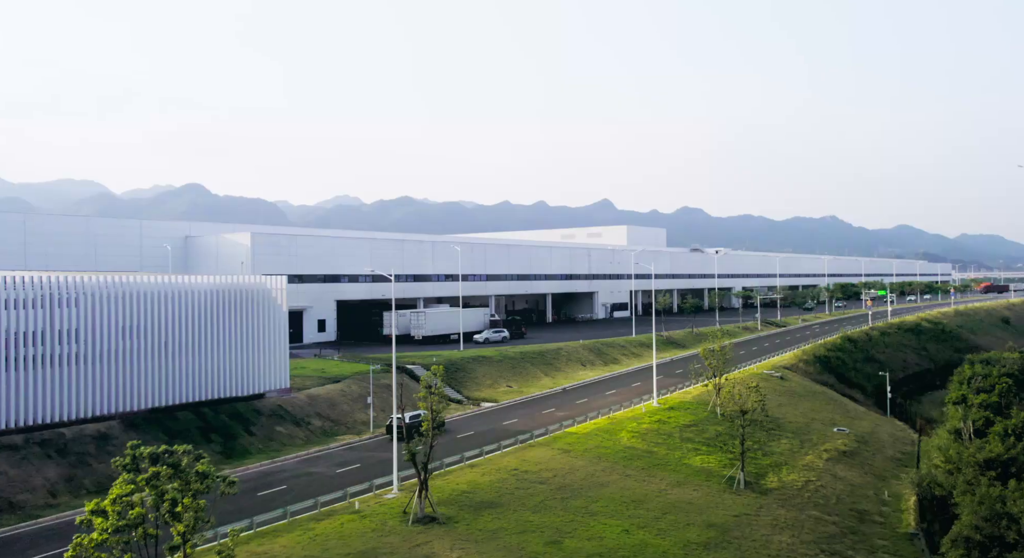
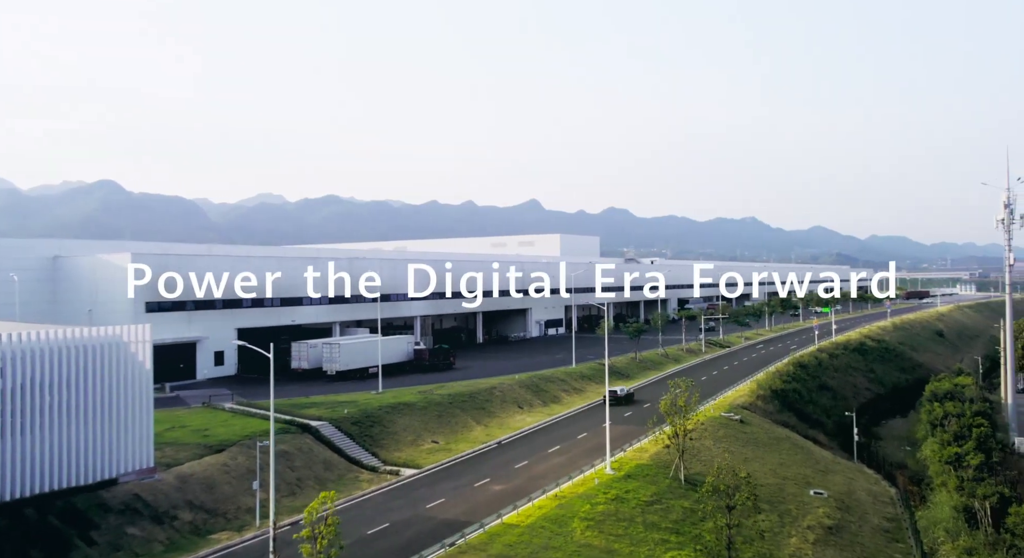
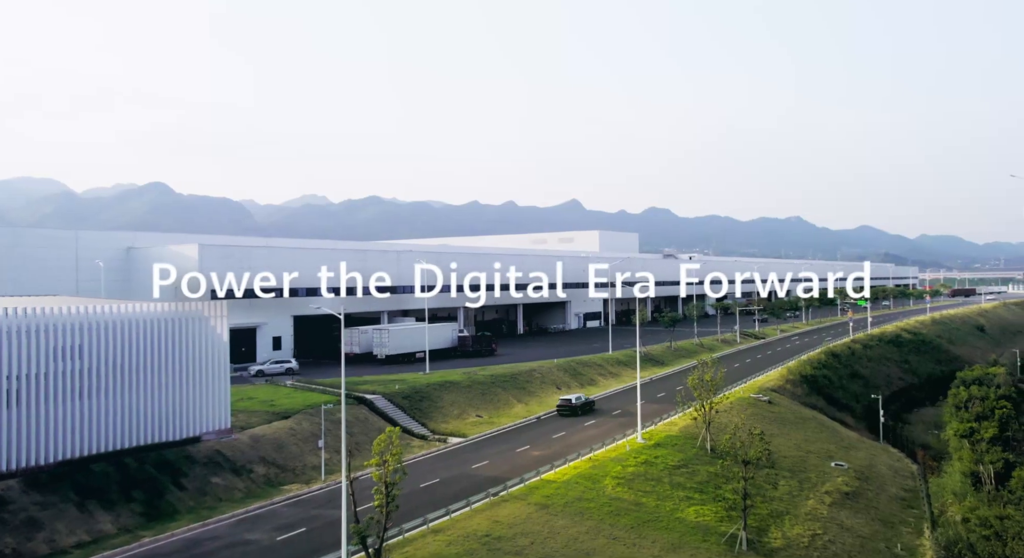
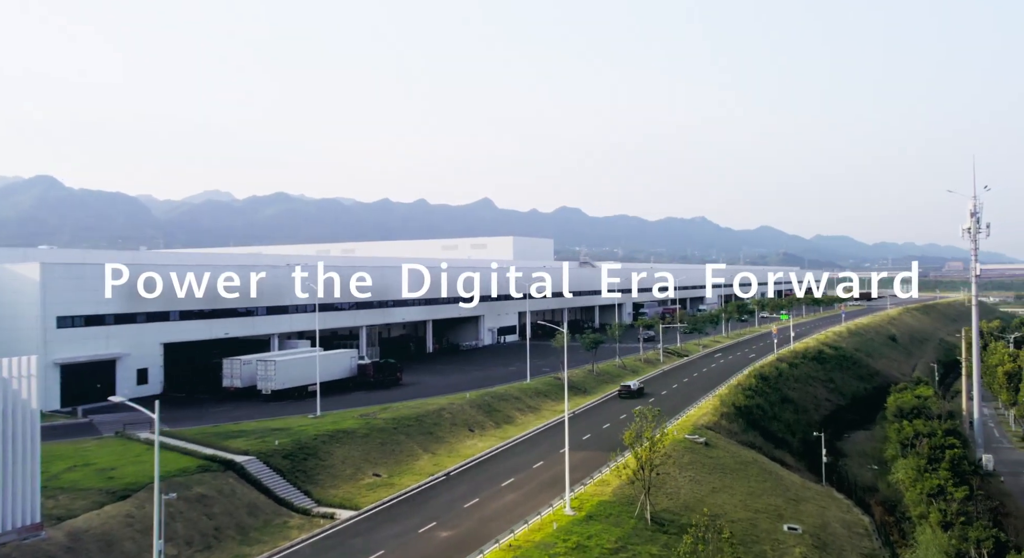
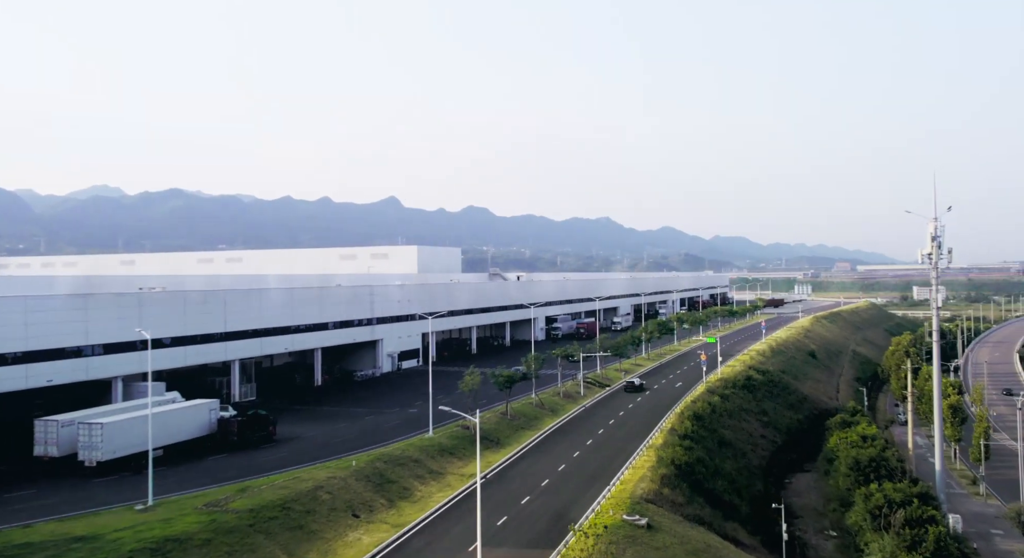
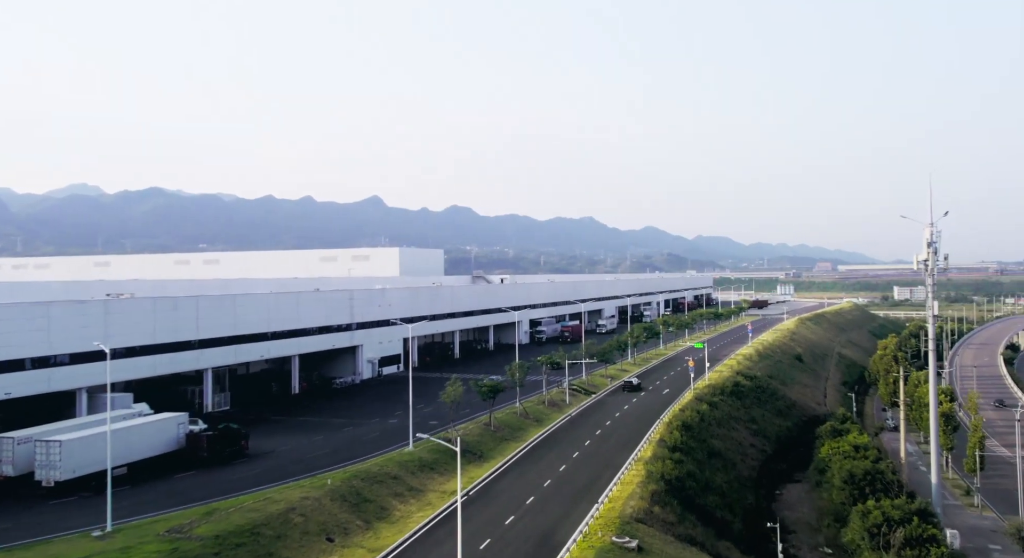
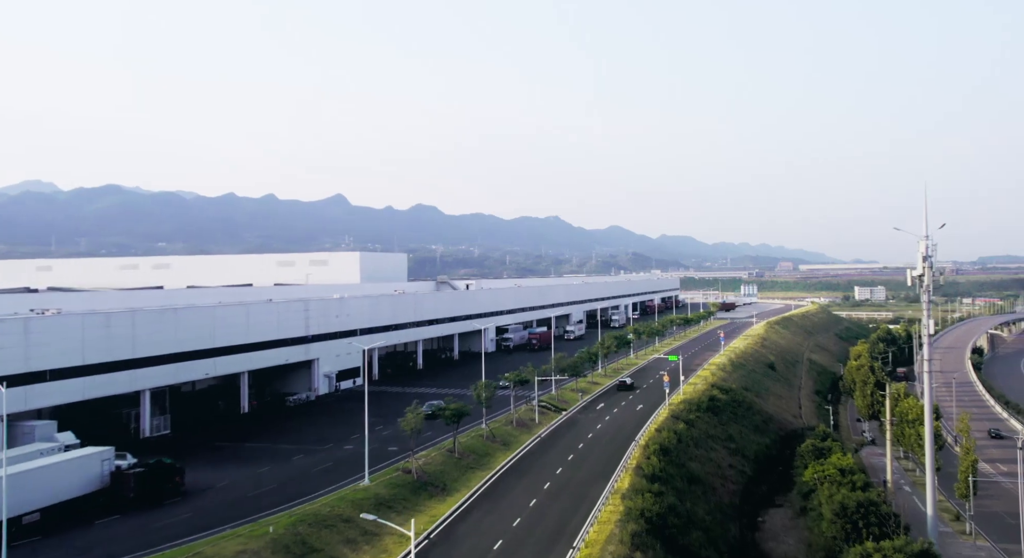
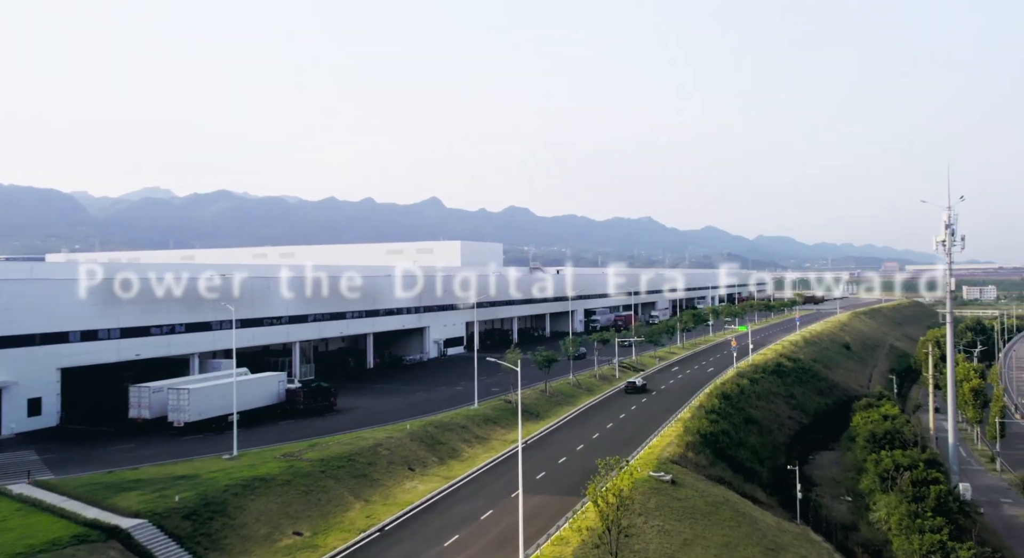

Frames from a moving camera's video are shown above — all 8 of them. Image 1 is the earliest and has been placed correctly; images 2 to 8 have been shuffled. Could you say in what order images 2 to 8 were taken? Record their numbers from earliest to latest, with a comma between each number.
3, 2, 4, 8, 5, 6, 7
